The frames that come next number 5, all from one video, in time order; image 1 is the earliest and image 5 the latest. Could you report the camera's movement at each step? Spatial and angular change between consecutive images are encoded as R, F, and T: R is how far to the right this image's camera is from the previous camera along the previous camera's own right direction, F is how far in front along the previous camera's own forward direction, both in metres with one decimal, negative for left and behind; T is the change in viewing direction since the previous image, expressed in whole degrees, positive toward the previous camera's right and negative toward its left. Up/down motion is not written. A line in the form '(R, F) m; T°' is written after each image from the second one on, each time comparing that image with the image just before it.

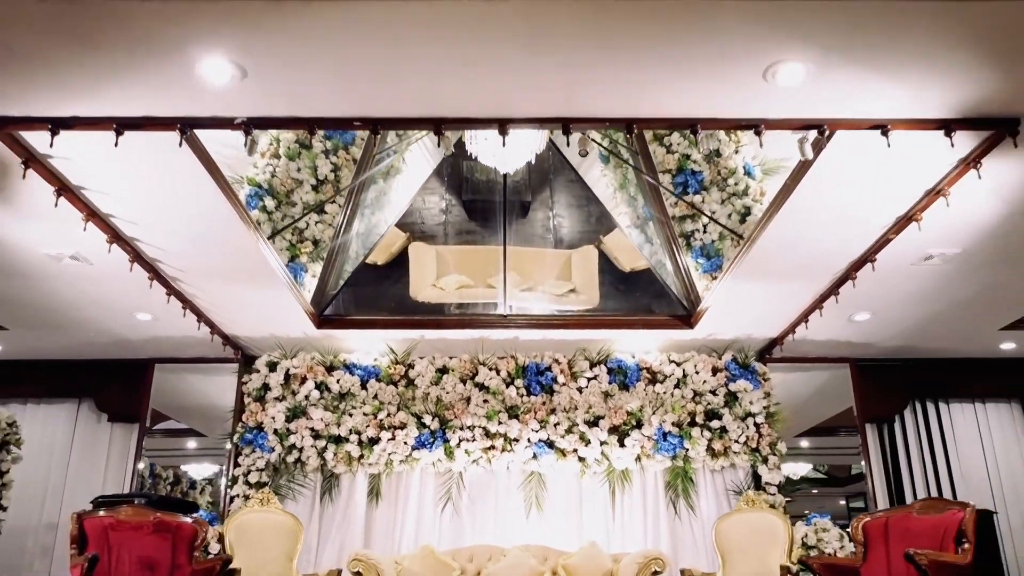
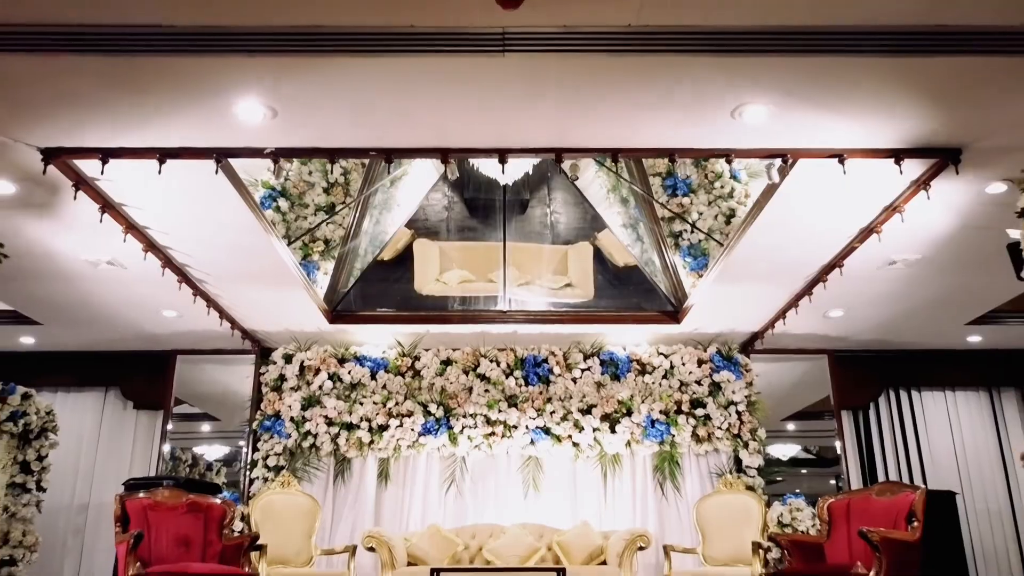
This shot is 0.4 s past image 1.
(0.0, -0.5) m; 0°
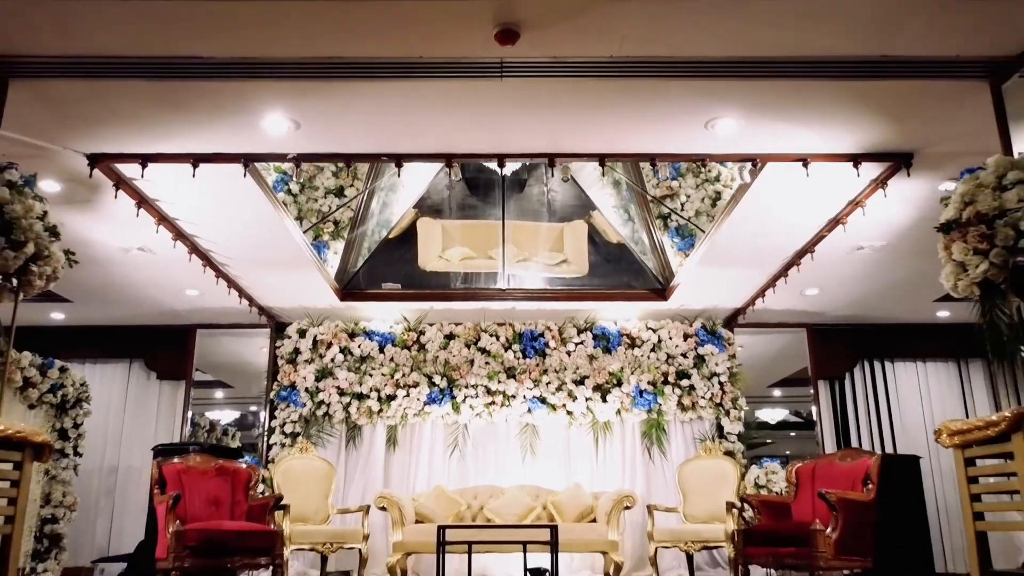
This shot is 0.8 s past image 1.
(0.0, -0.5) m; 0°
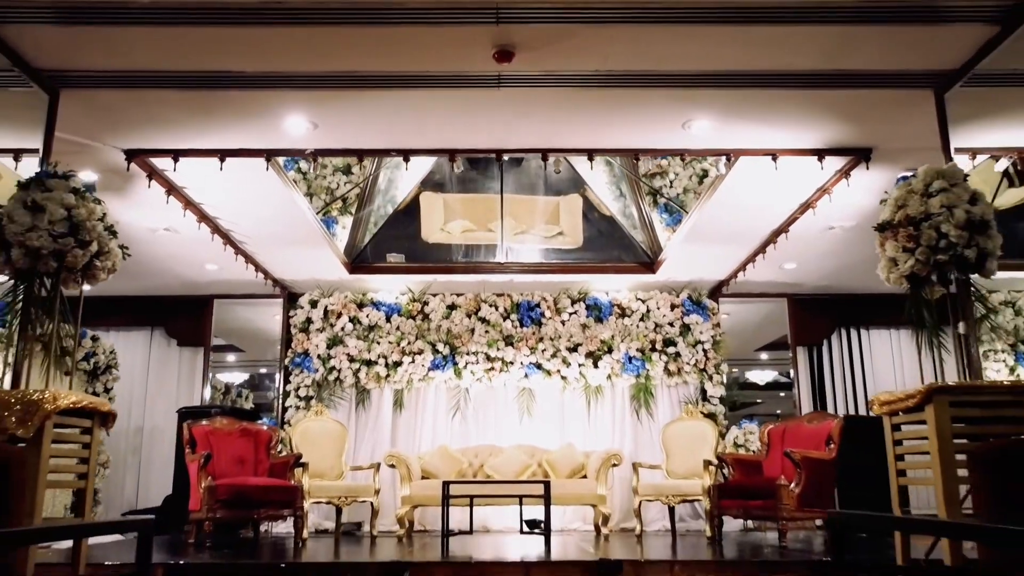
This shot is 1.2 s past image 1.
(0.0, -0.5) m; 0°
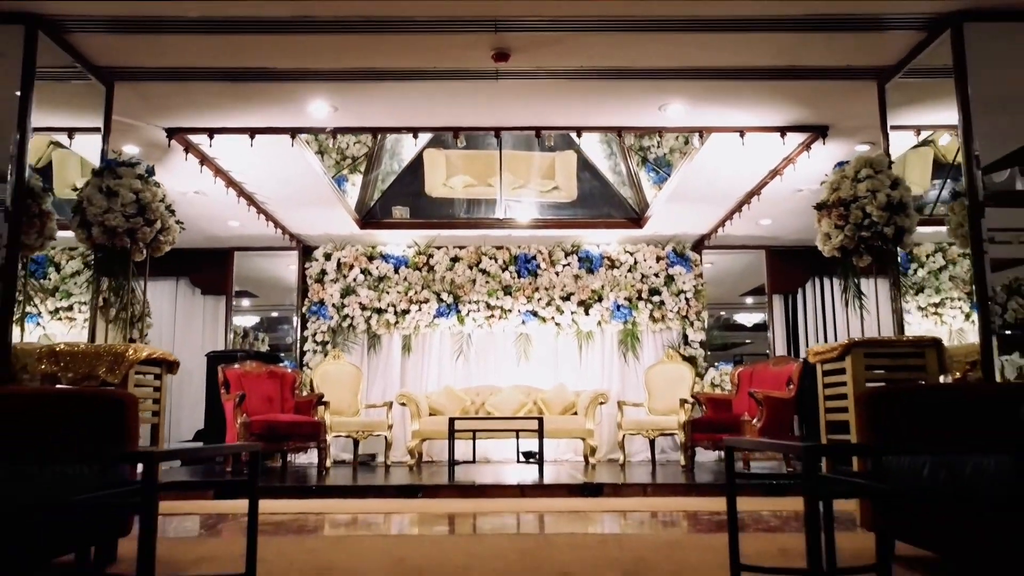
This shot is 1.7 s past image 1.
(0.0, -0.7) m; 0°
